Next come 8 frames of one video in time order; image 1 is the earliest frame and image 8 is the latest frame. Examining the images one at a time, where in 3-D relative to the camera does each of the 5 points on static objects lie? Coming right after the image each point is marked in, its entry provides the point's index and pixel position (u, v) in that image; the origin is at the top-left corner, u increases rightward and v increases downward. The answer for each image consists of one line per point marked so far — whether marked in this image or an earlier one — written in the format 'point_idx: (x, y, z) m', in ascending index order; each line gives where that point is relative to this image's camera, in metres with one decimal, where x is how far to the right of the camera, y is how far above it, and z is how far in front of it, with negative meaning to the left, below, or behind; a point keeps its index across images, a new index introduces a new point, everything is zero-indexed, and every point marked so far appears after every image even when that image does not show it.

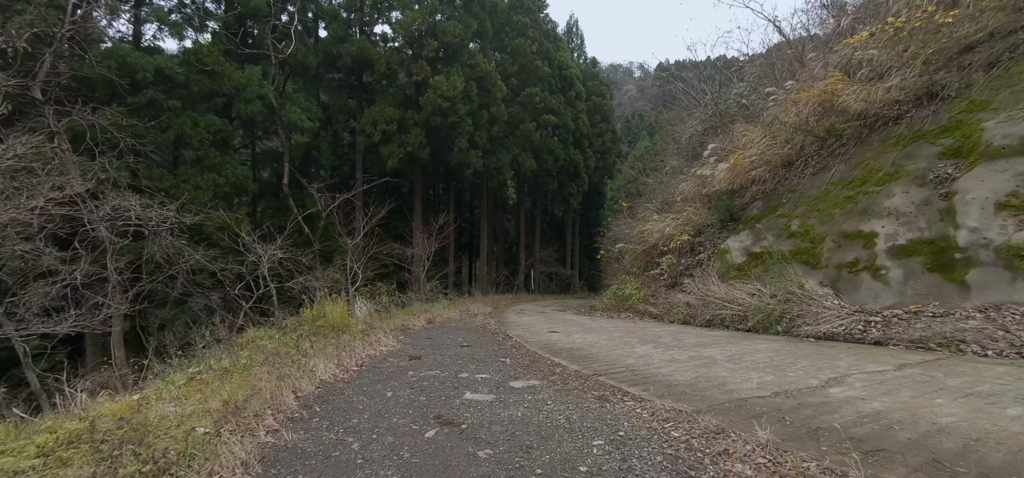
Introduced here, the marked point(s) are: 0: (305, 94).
0: (-5.7, +4.0, +13.6) m
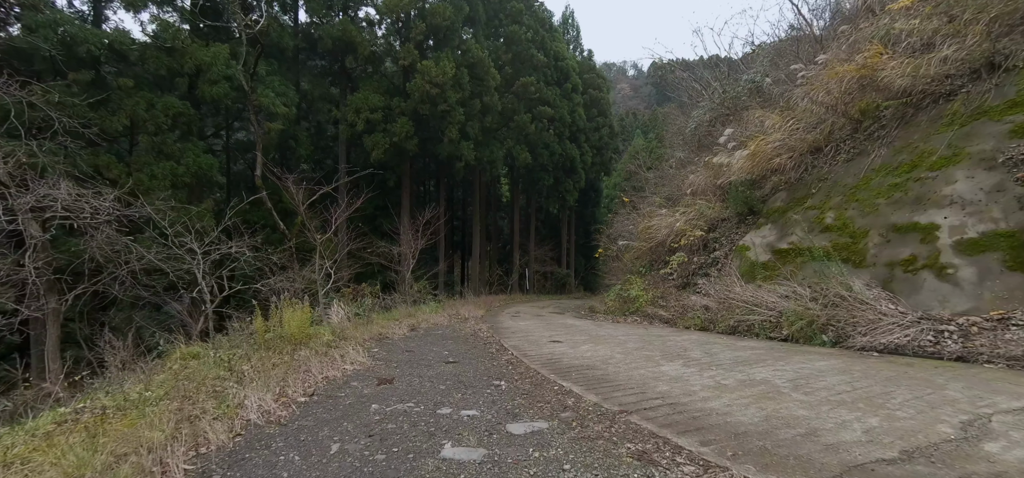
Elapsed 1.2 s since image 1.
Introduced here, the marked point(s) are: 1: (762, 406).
0: (-5.8, +4.1, +12.5) m
1: (+1.5, -1.0, +3.0) m
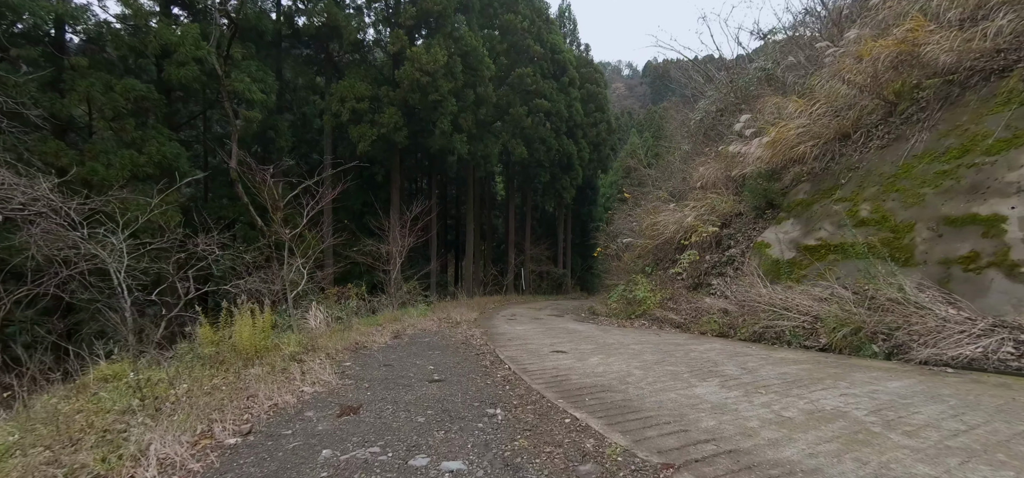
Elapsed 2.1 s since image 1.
0: (-5.9, +4.2, +11.6) m
1: (+1.5, -0.9, +2.1) m
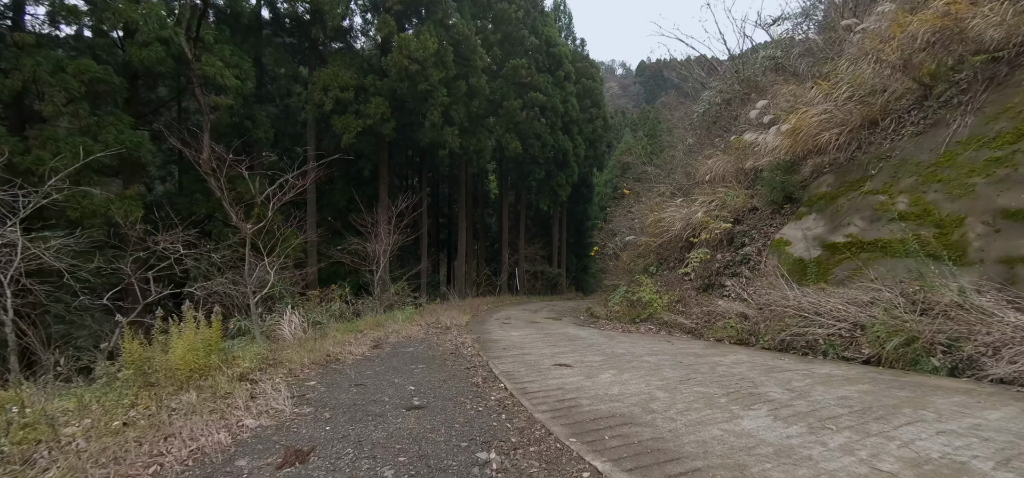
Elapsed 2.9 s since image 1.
0: (-6.1, +4.2, +10.7) m
1: (+1.5, -0.9, +1.4) m
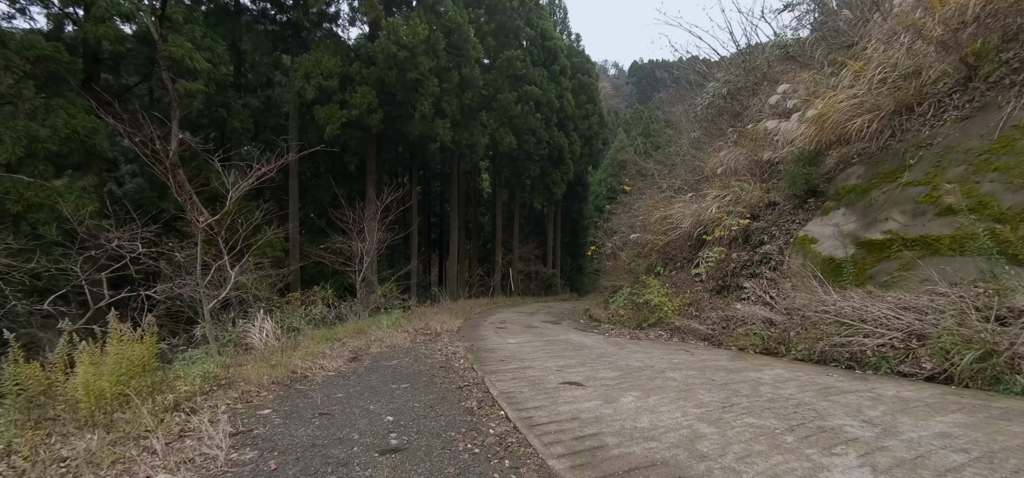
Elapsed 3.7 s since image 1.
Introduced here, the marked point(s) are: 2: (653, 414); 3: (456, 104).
0: (-6.1, +4.3, +9.9) m
1: (+1.6, -0.9, +0.7) m
2: (+0.8, -1.1, +3.0) m
3: (-1.5, +3.7, +13.6) m
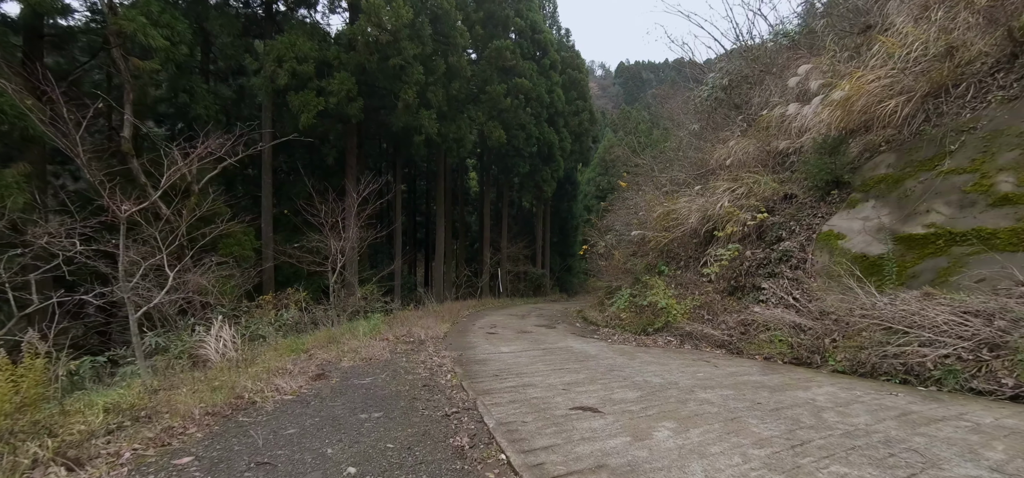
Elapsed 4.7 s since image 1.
0: (-6.3, +4.3, +9.0) m
1: (+1.6, -0.8, 0.0) m
2: (+0.9, -1.0, +2.3) m
3: (-1.8, +3.8, +12.8) m
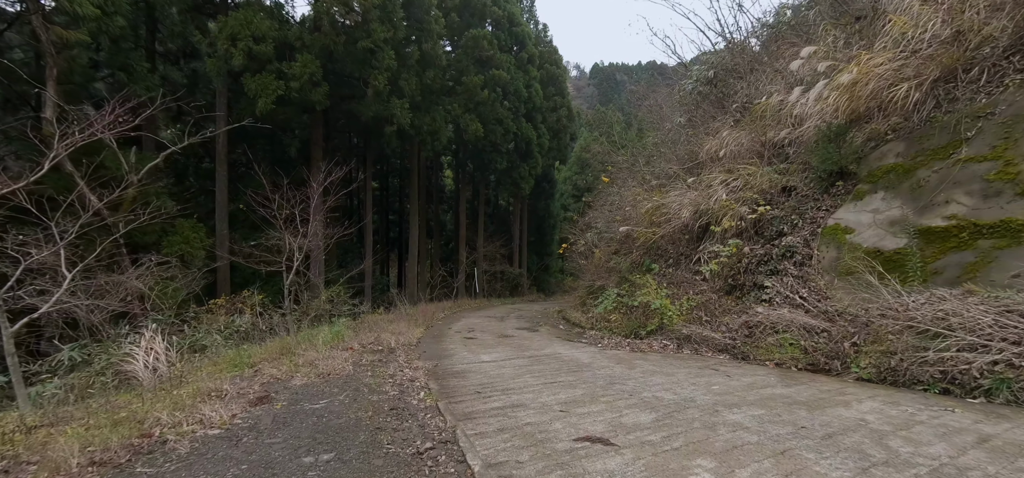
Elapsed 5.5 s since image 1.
0: (-6.7, +4.3, +8.0) m
1: (+1.8, -0.7, -0.6) m
2: (+0.9, -0.9, +1.7) m
3: (-2.4, +3.8, +12.1) m
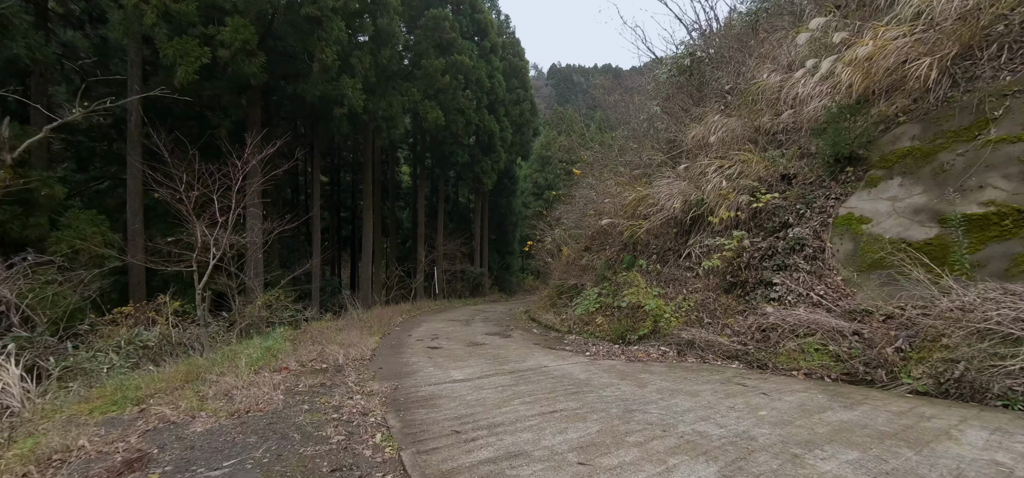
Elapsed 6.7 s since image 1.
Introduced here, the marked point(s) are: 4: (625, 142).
0: (-7.1, +4.4, +6.5) m
1: (+2.1, -0.6, -1.3) m
2: (+1.0, -0.9, +0.8) m
3: (-3.2, +3.9, +10.9) m
4: (+2.7, +2.4, +12.2) m
